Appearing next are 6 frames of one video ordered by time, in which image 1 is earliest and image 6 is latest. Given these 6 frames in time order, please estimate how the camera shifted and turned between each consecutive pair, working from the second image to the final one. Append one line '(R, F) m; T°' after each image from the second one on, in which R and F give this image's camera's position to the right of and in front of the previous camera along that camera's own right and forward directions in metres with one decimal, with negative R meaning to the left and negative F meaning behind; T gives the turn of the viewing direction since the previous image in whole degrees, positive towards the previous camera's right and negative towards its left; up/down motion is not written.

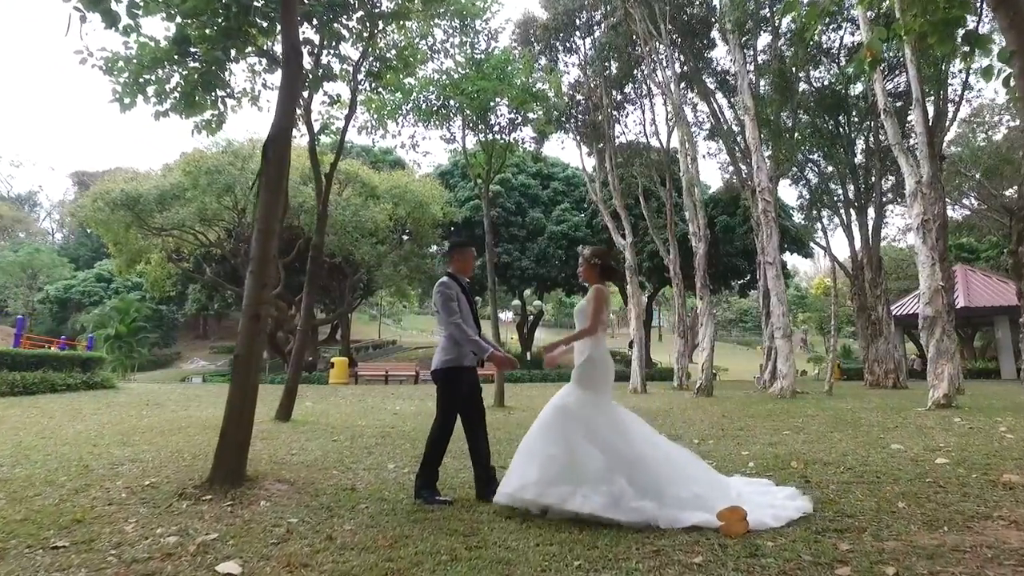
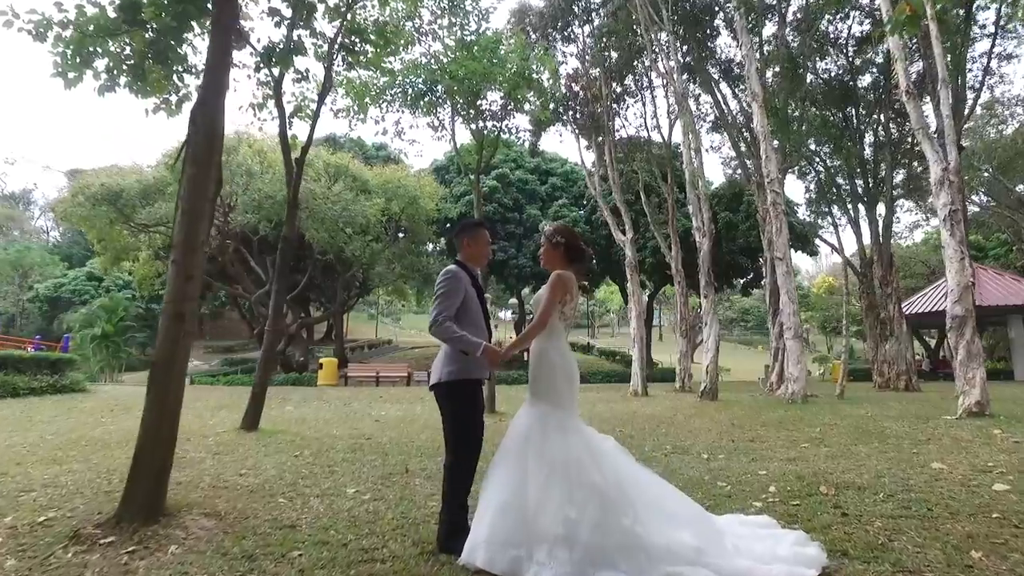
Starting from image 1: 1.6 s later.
(+0.1, +0.8) m; 0°
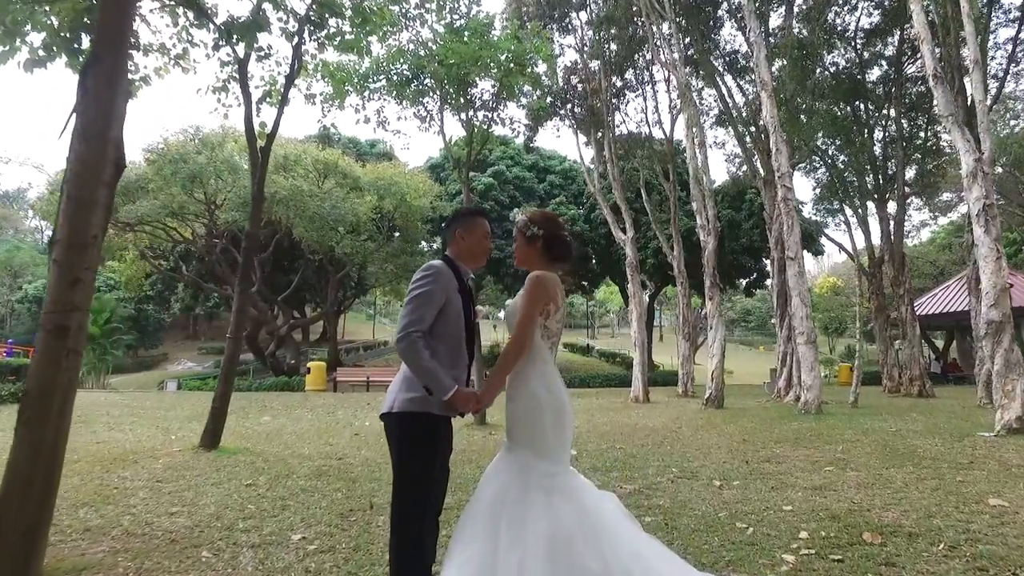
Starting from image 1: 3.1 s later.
(+0.1, +0.8) m; 0°
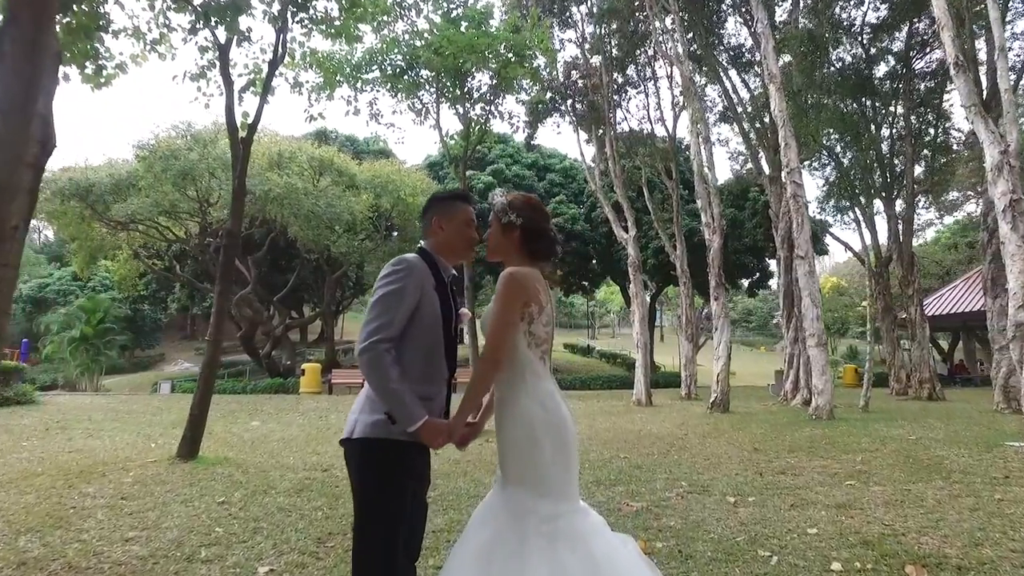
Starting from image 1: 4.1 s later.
(0.0, +0.5) m; 0°
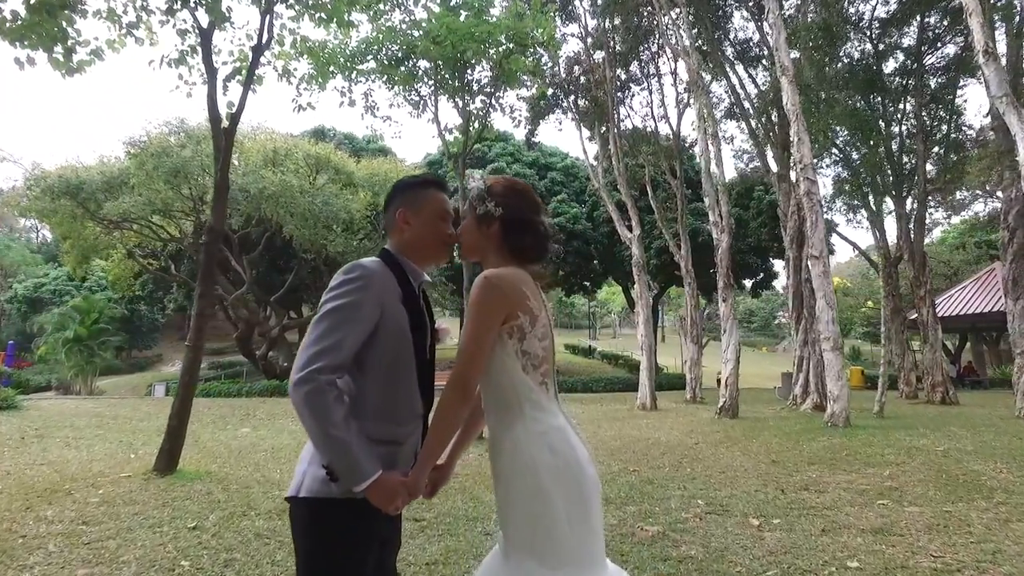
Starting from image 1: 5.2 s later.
(0.0, +0.5) m; 0°
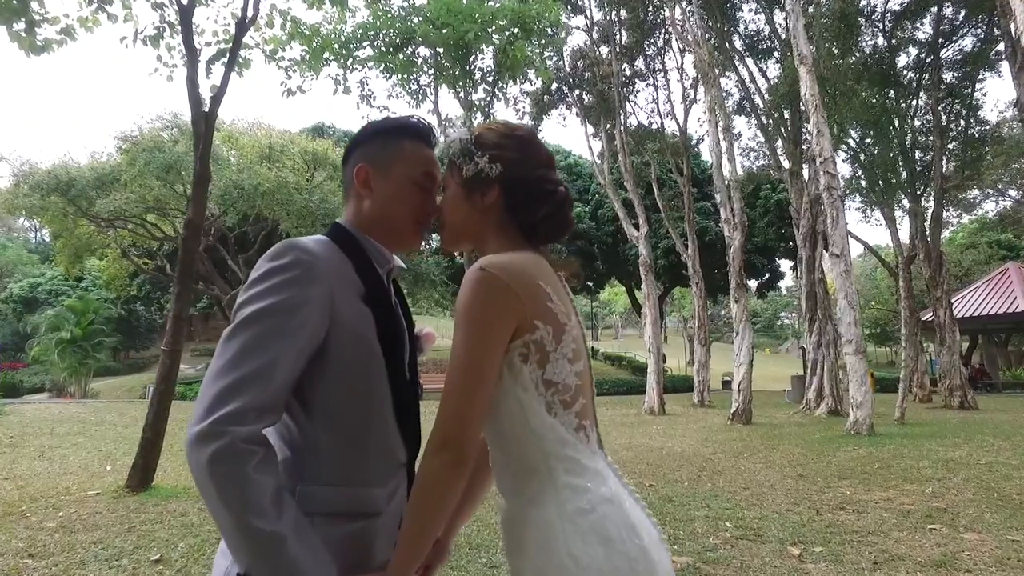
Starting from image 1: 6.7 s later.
(-0.1, +0.6) m; 0°
